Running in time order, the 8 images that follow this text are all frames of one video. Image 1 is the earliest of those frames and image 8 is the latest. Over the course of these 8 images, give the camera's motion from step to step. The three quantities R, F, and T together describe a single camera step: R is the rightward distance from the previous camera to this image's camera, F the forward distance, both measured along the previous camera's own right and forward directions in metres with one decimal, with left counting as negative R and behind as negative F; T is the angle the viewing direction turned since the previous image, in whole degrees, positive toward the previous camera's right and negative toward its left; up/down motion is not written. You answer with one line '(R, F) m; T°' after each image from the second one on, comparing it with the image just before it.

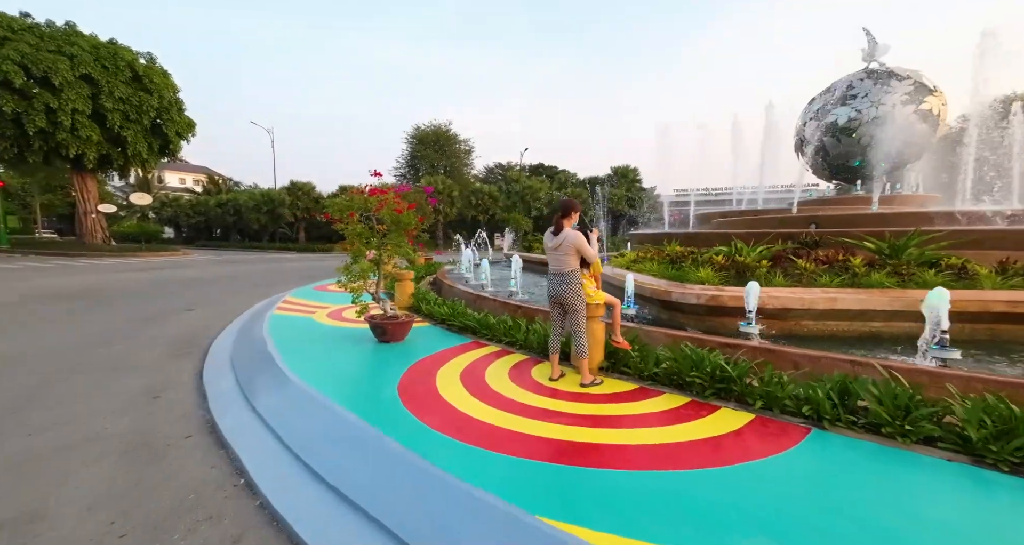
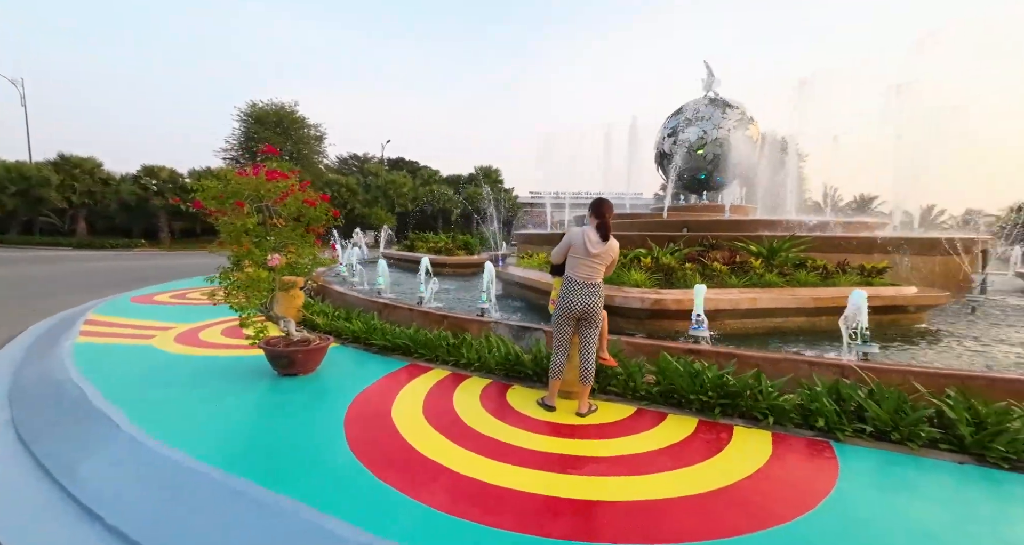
(-1.1, +1.1) m; +20°
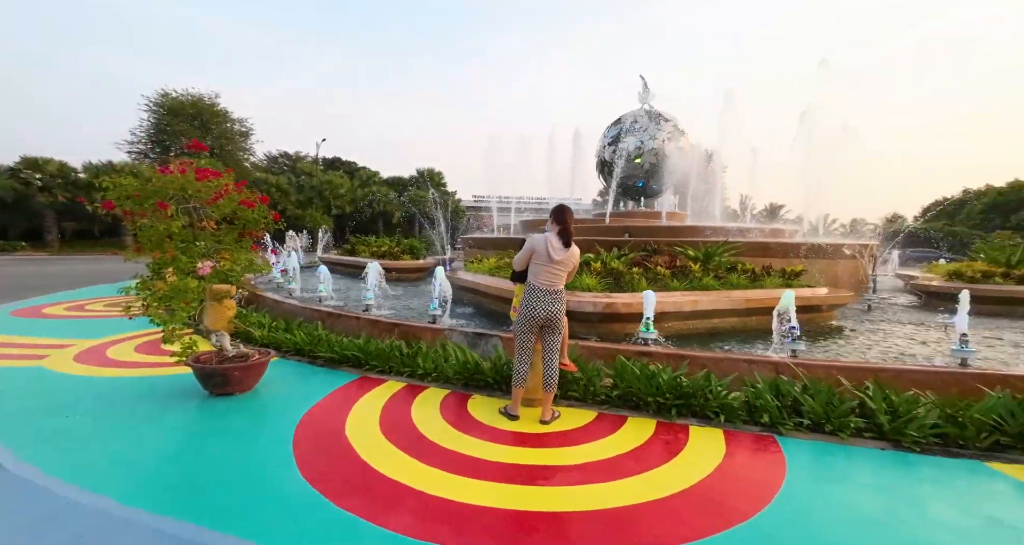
(-0.2, +0.1) m; +8°
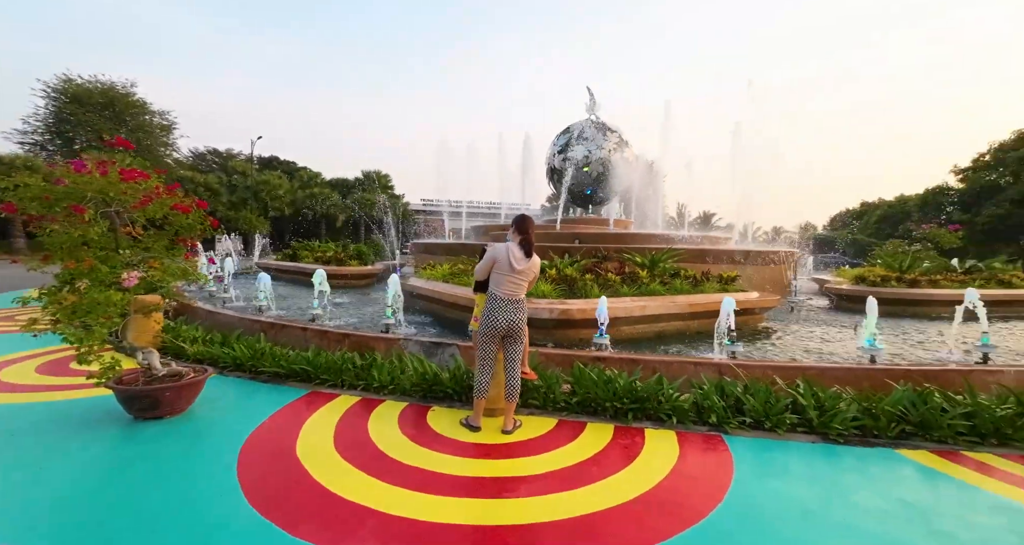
(-0.1, 0.0) m; +7°
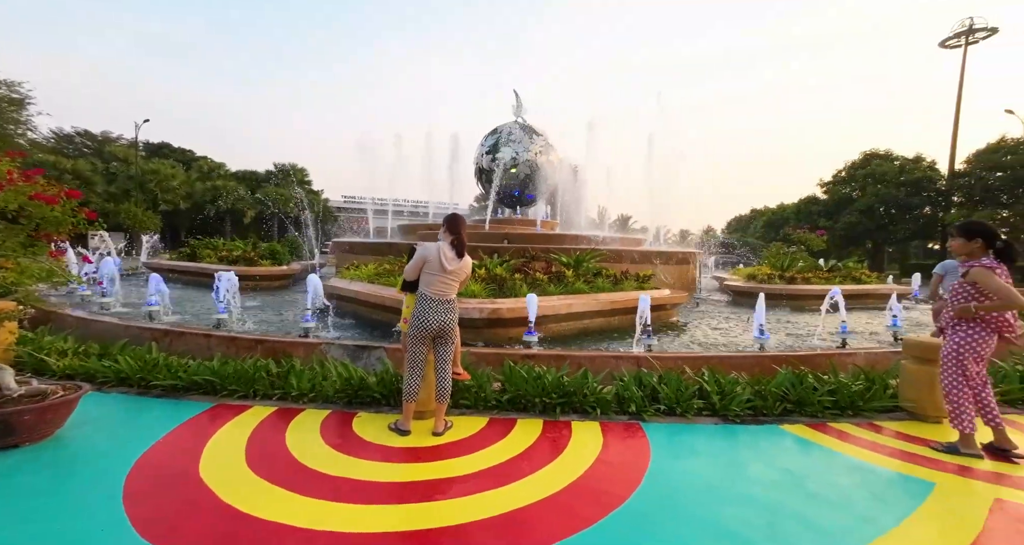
(0.0, 0.0) m; +9°
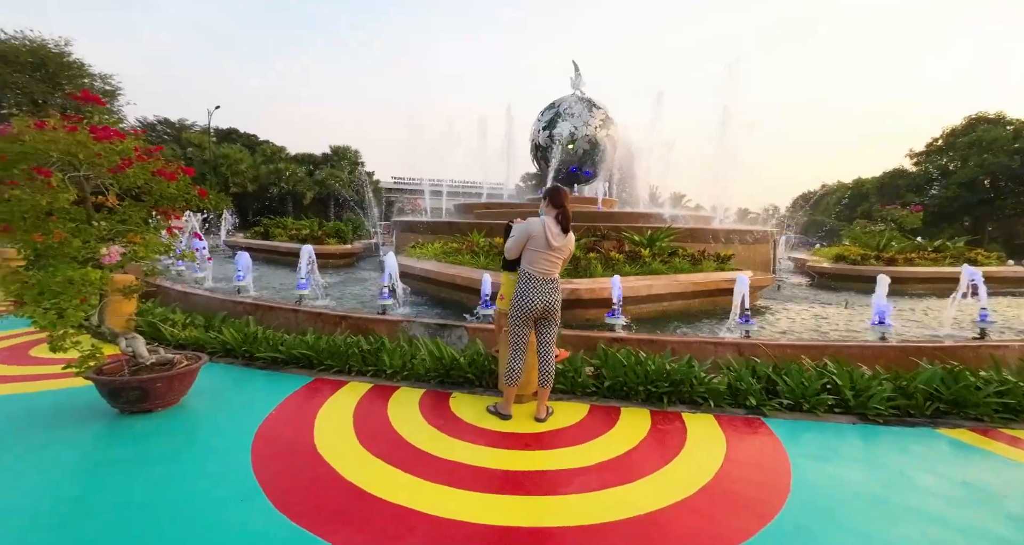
(-0.5, +0.2) m; -6°
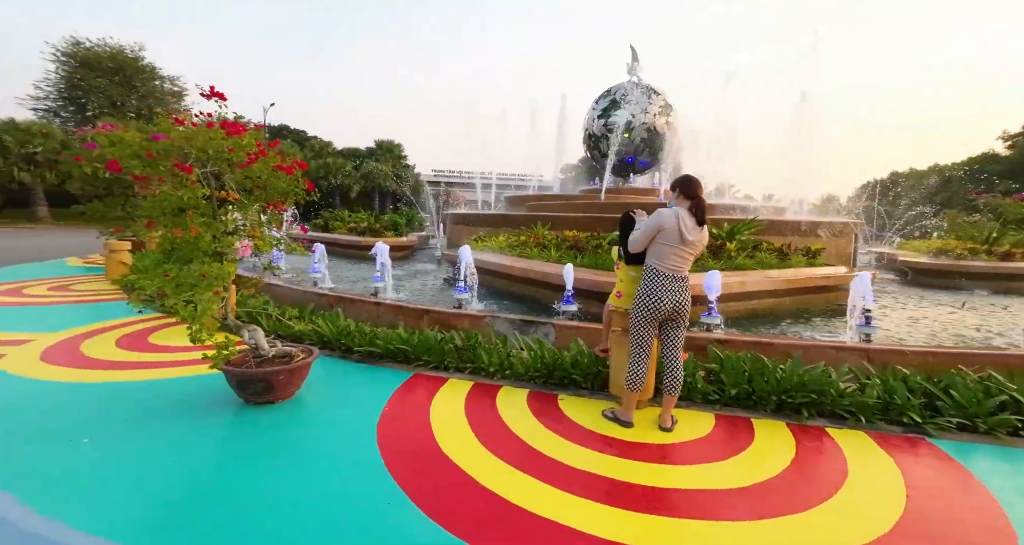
(-0.6, +0.3) m; -5°
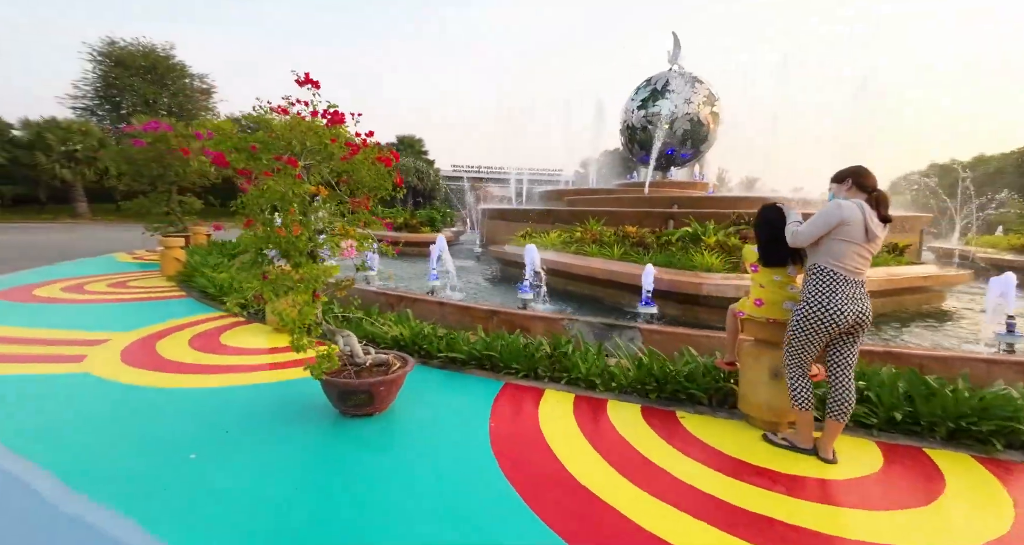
(-0.7, +0.4) m; -2°
